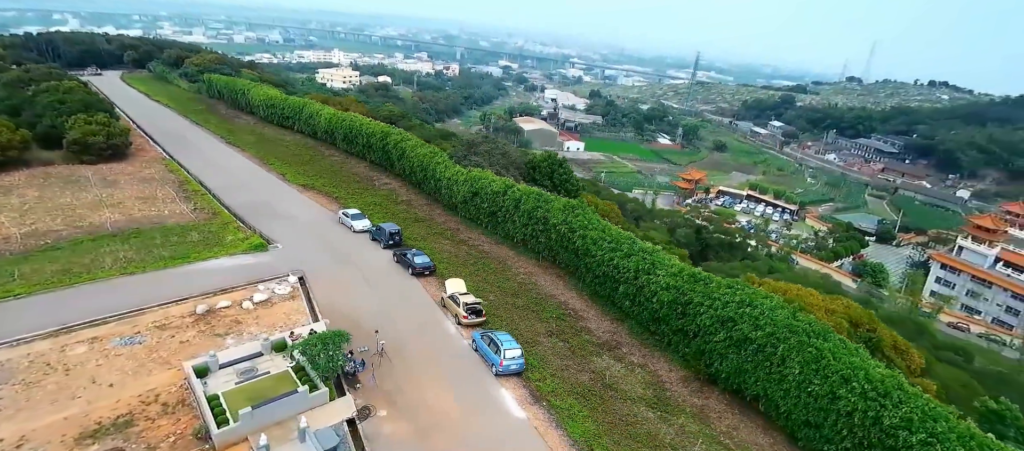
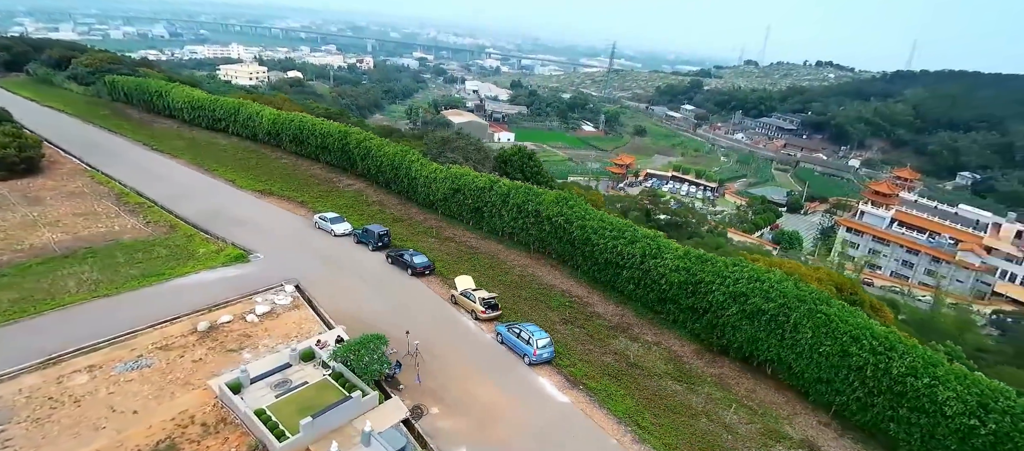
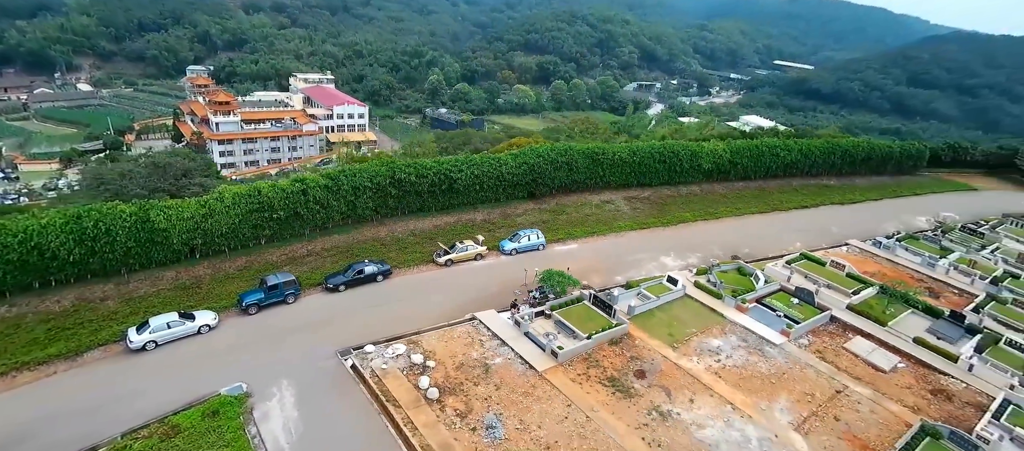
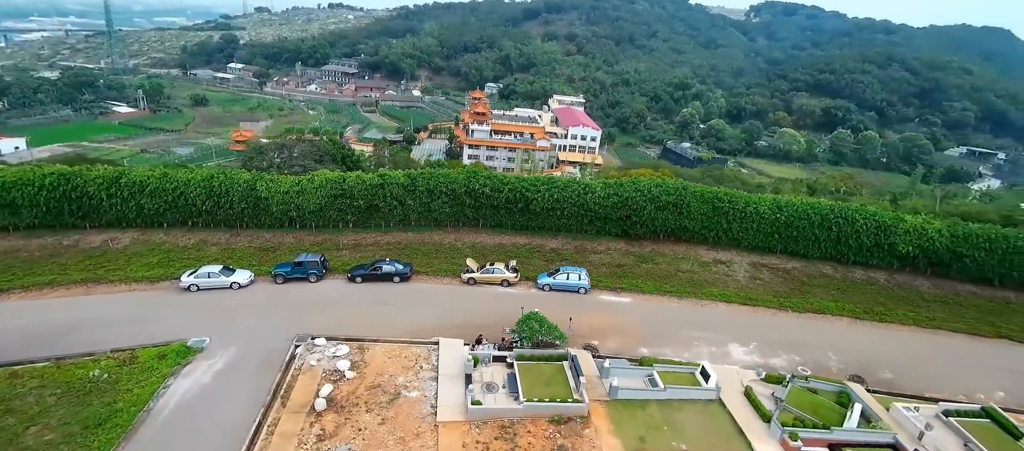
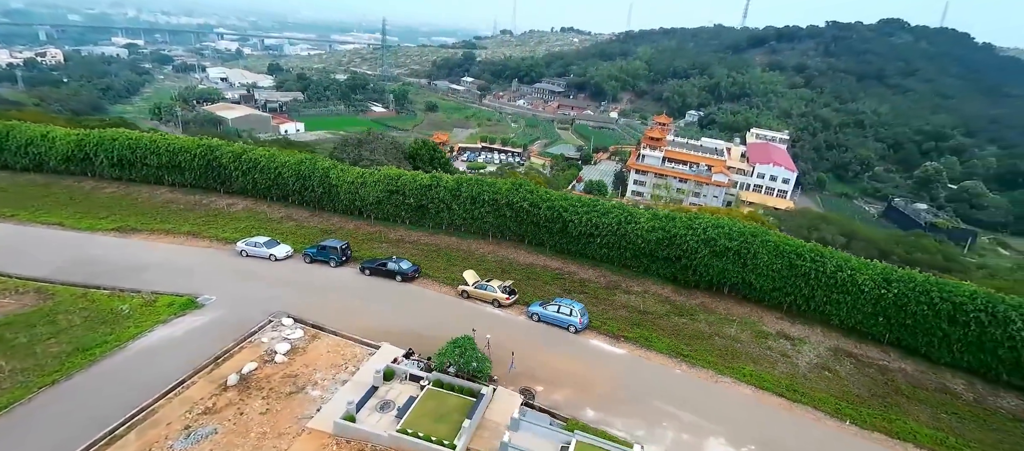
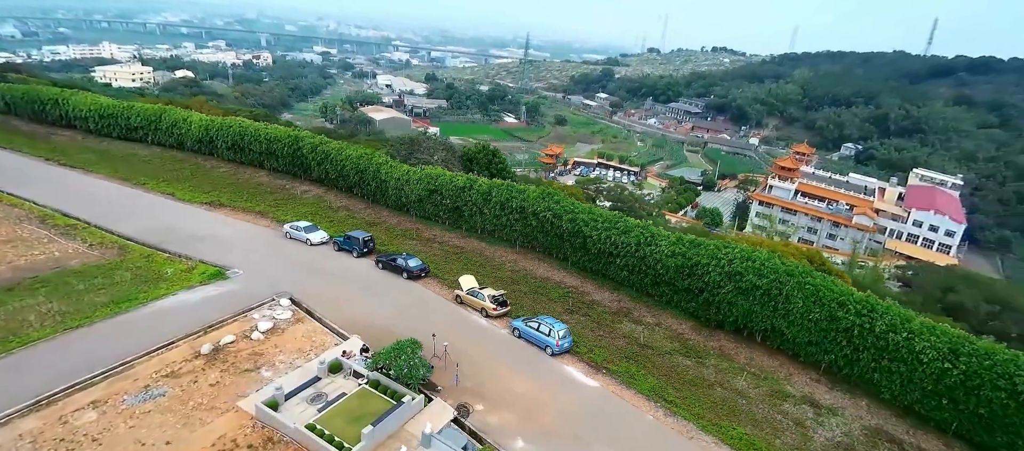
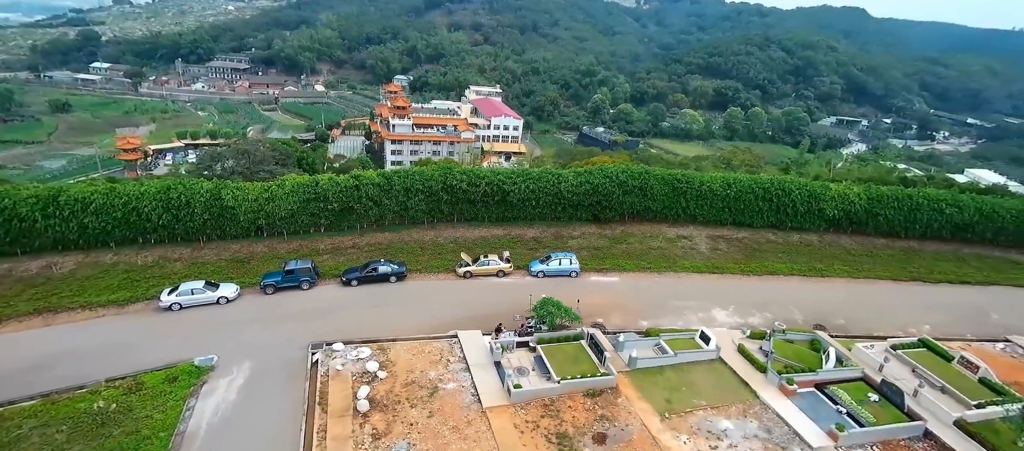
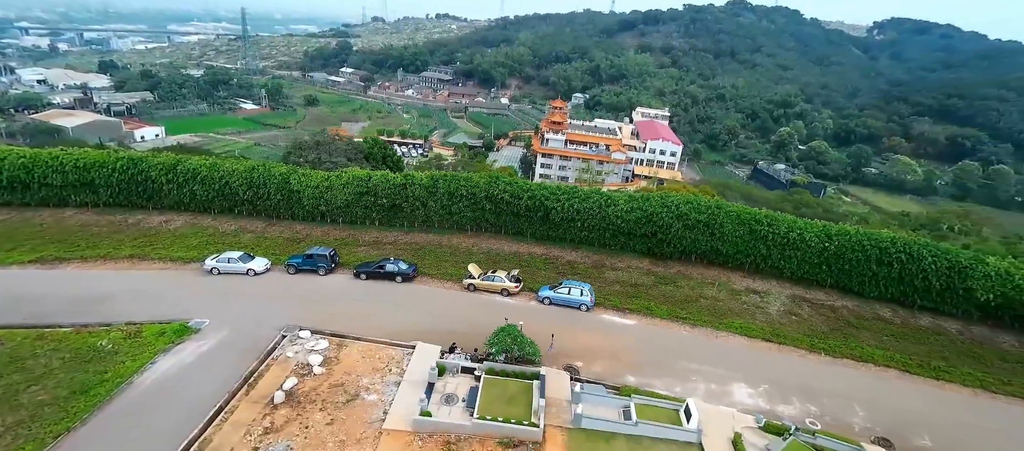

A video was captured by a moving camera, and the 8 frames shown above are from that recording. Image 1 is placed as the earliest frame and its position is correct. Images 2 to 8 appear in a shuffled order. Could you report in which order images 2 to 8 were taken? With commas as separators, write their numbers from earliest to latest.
2, 6, 5, 8, 4, 7, 3
